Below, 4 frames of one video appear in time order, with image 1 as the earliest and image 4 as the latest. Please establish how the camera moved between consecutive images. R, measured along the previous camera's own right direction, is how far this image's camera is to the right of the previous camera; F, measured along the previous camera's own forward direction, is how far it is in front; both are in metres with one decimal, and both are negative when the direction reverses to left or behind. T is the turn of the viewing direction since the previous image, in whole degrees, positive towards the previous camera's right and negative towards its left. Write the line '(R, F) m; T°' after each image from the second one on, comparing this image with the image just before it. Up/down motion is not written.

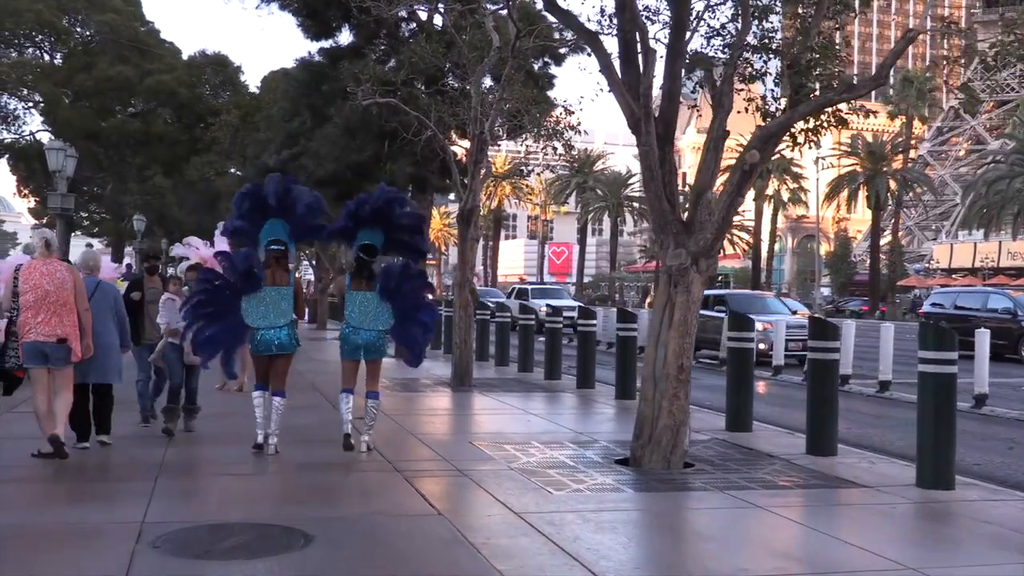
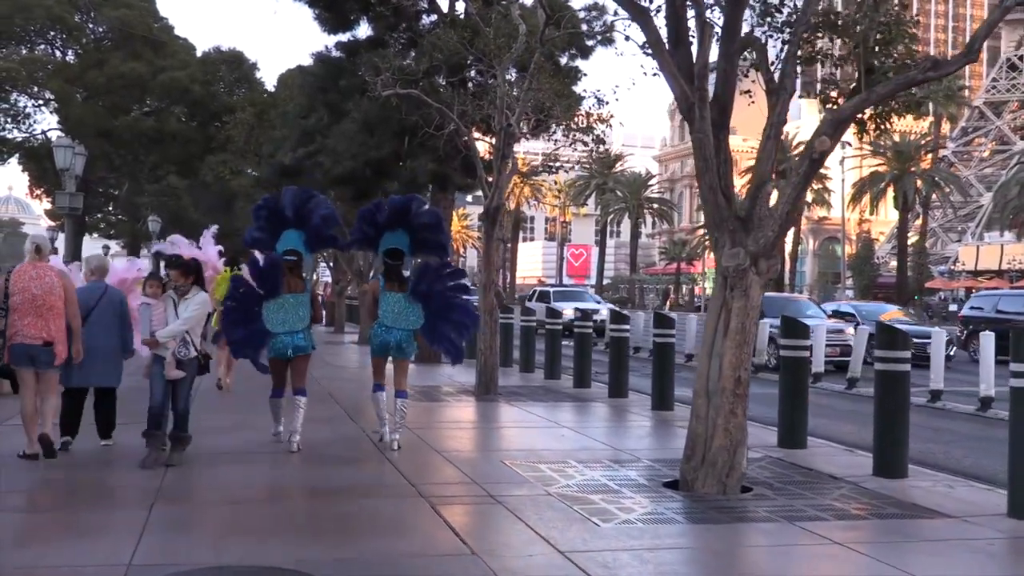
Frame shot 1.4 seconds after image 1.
(-0.1, +0.9) m; -1°
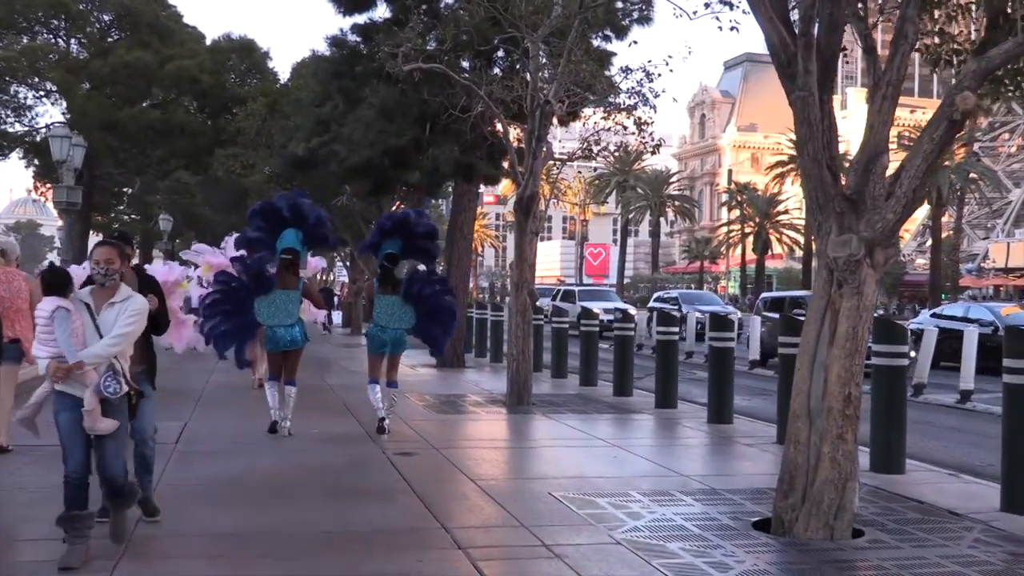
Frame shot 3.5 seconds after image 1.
(-0.2, +1.5) m; -1°
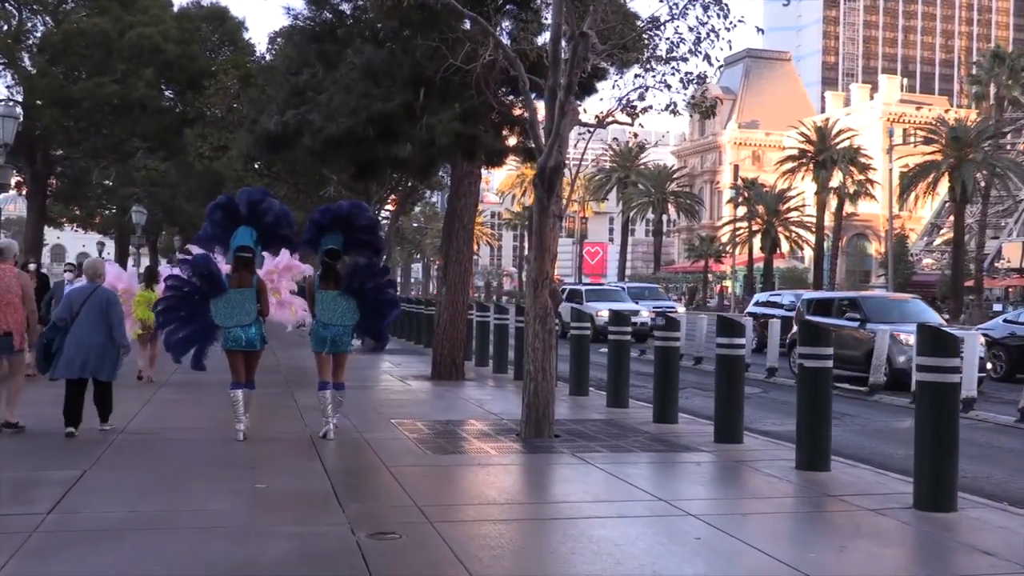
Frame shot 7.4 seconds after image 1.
(-0.2, +3.1) m; 0°
